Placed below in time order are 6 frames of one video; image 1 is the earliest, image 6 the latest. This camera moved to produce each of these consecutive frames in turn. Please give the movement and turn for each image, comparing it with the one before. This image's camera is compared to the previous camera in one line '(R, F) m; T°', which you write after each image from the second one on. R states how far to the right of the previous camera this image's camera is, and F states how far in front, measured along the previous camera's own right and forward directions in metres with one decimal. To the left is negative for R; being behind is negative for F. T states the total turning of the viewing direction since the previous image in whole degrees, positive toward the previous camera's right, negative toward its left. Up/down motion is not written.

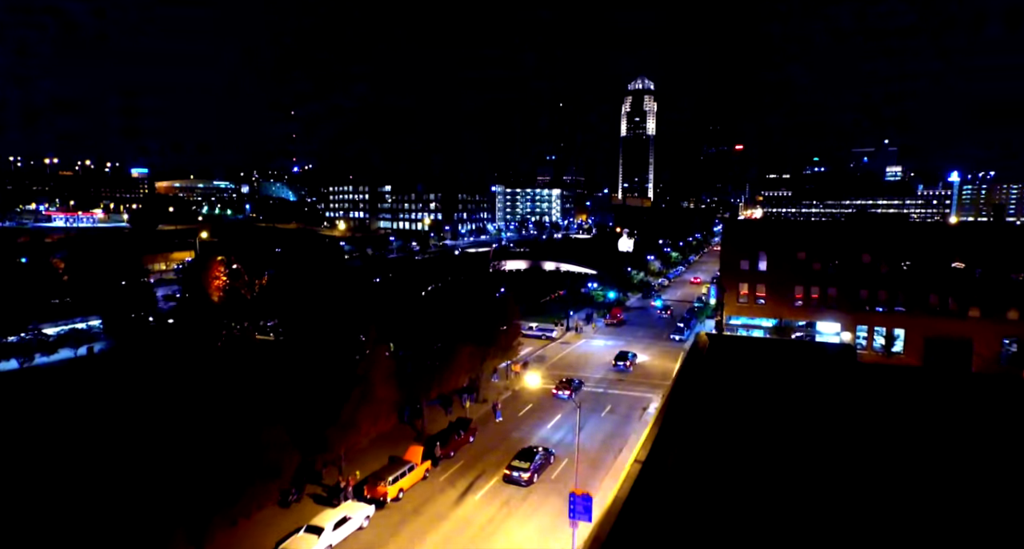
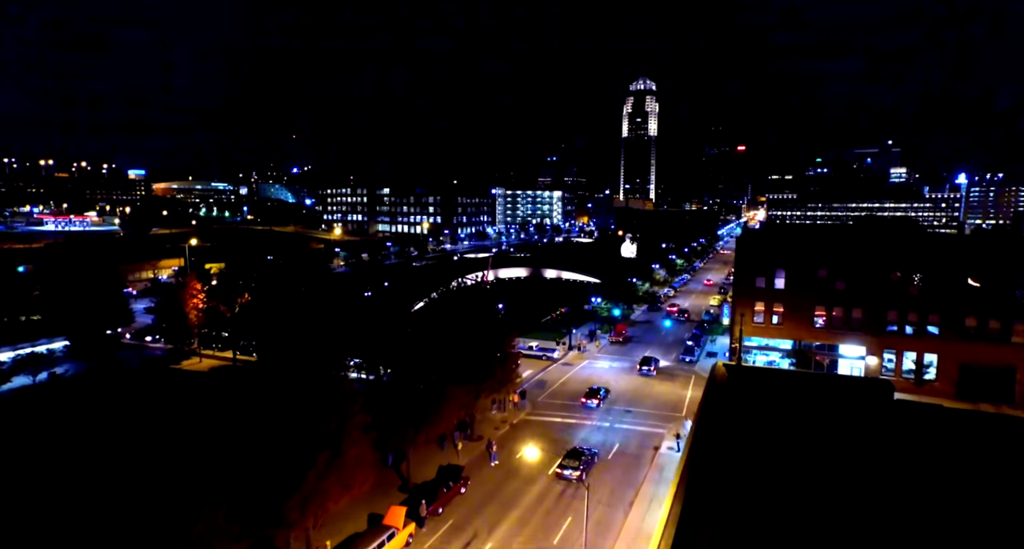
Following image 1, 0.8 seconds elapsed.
(+0.1, +2.6) m; 0°
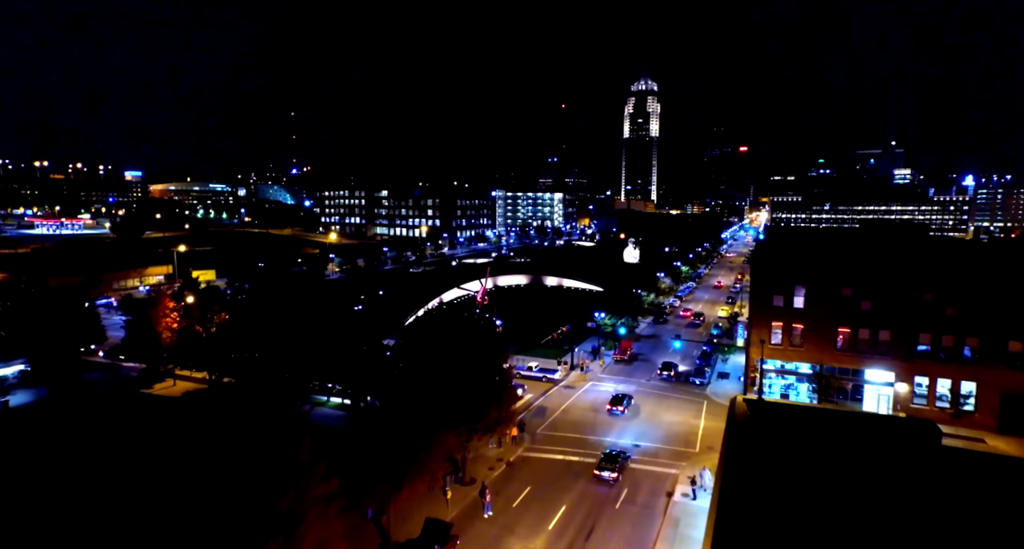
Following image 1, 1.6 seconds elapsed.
(+0.2, +2.6) m; 0°
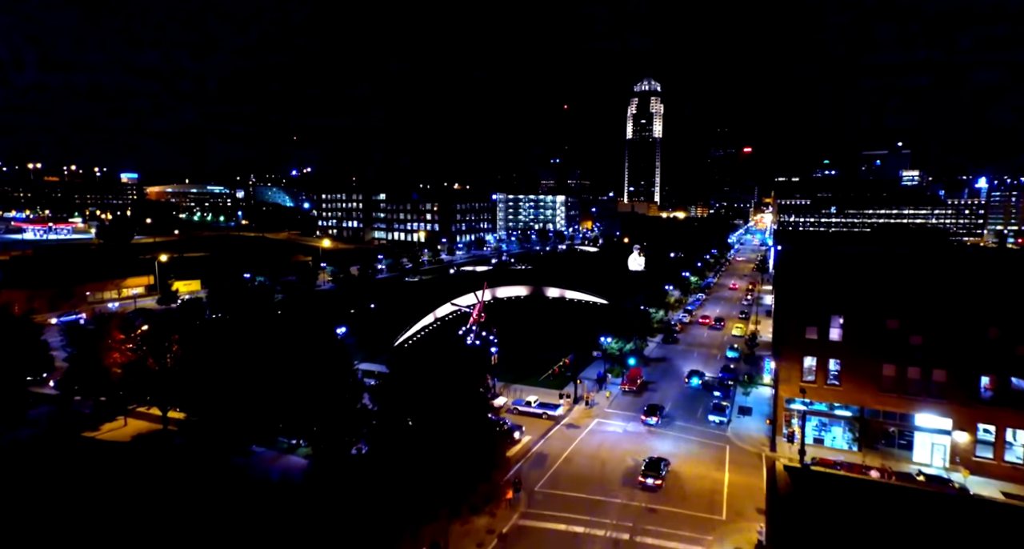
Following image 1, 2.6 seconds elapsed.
(+0.3, +3.9) m; 0°
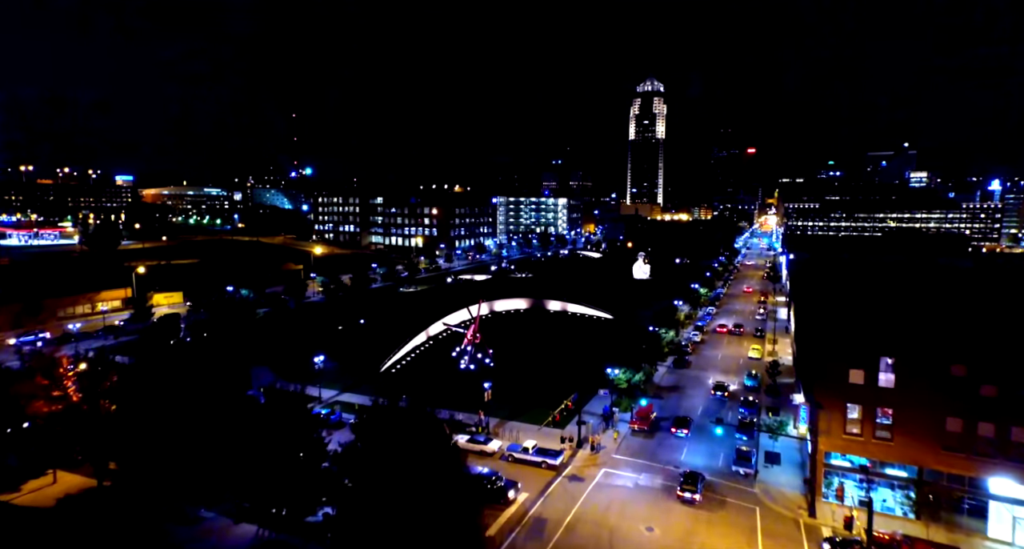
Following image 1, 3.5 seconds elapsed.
(+0.3, +4.1) m; 0°
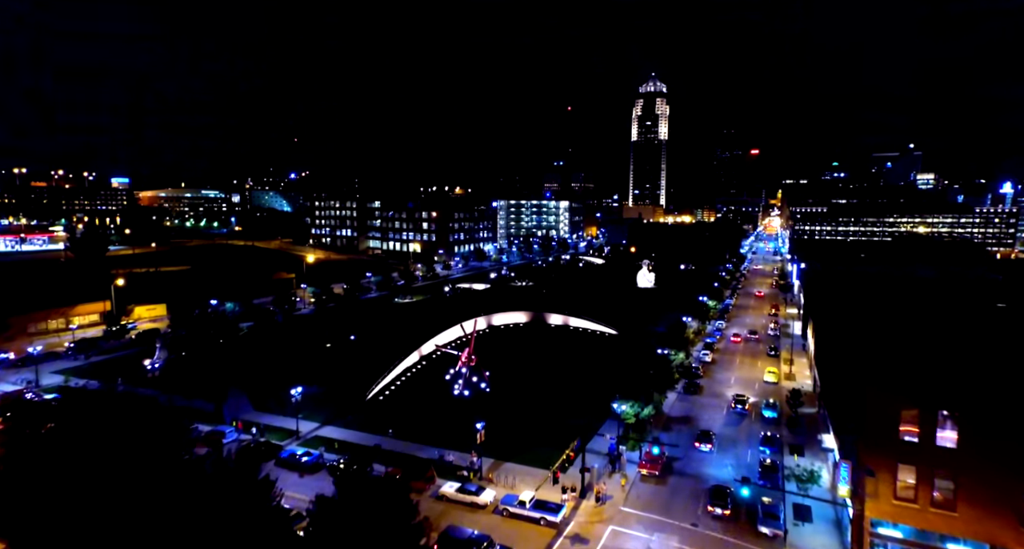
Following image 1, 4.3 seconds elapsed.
(+0.3, +3.4) m; 0°
